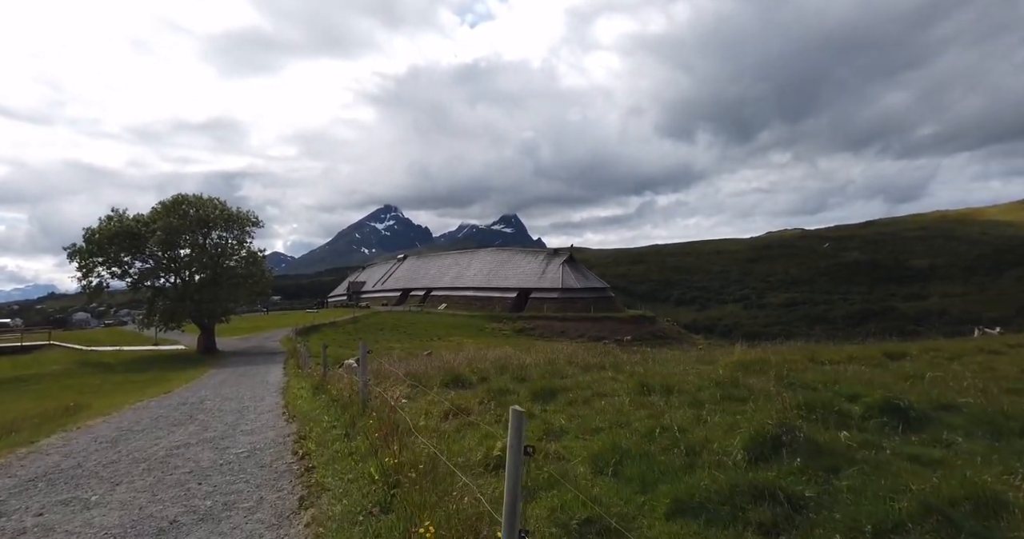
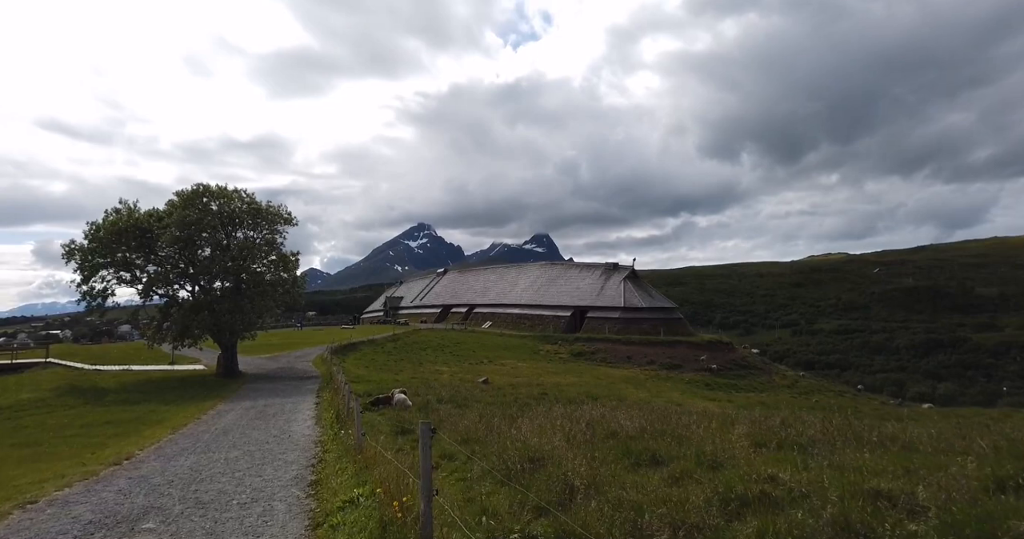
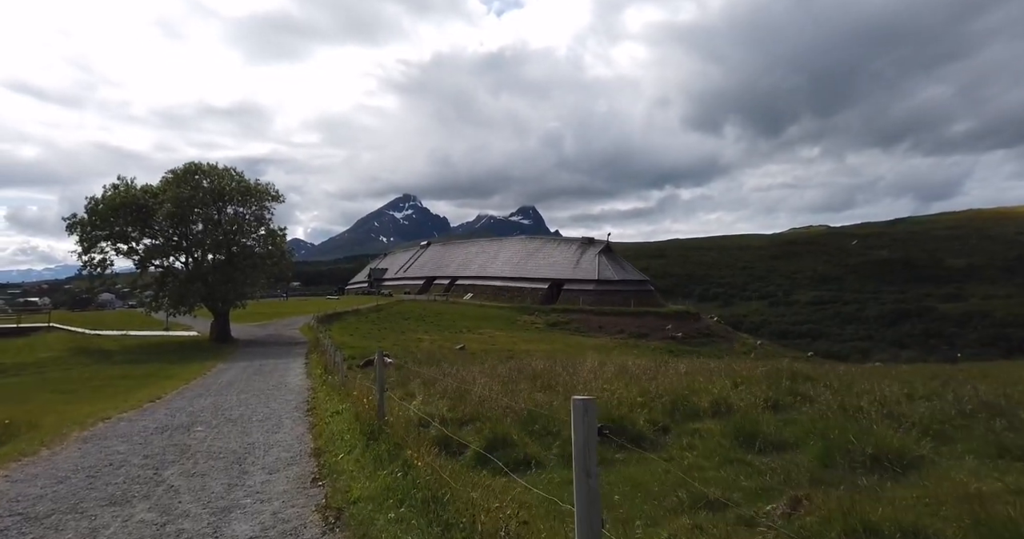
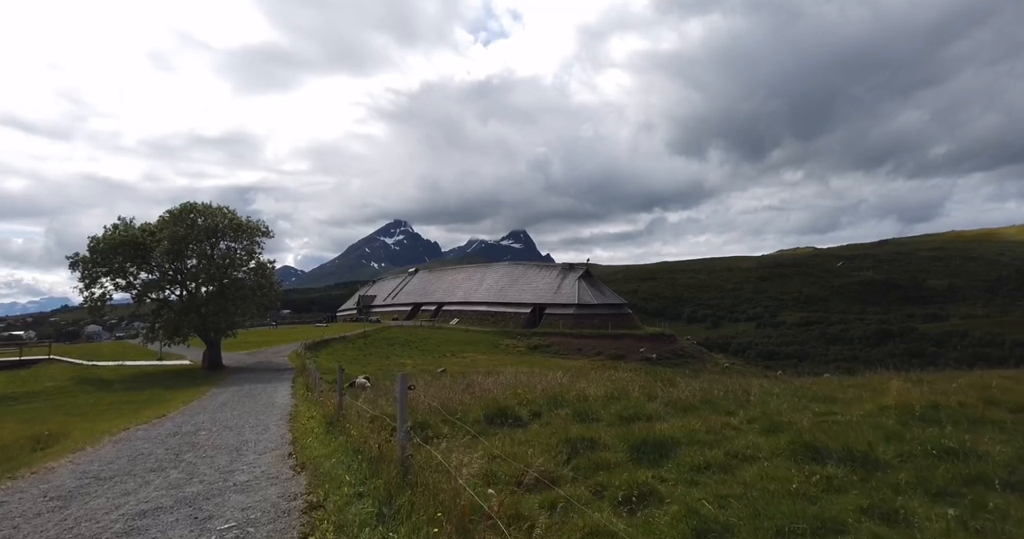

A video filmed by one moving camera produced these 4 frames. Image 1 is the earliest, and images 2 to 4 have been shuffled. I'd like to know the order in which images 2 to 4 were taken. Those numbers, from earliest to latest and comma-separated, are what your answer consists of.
4, 3, 2
